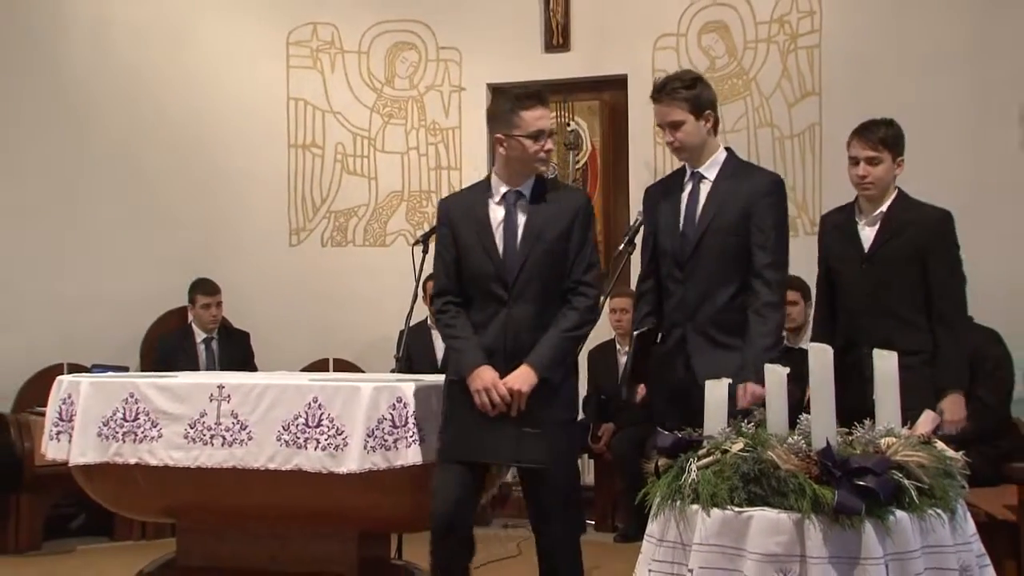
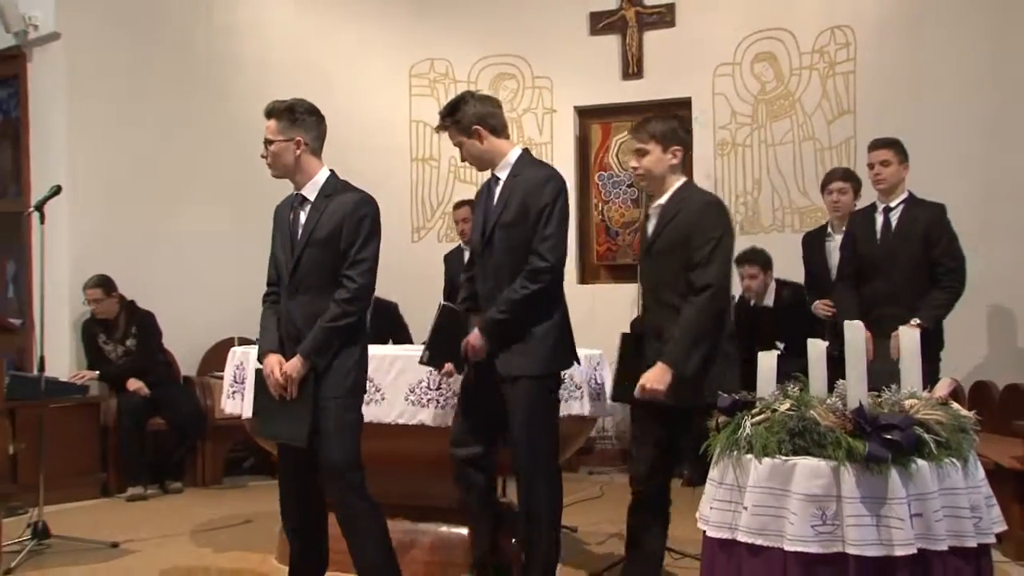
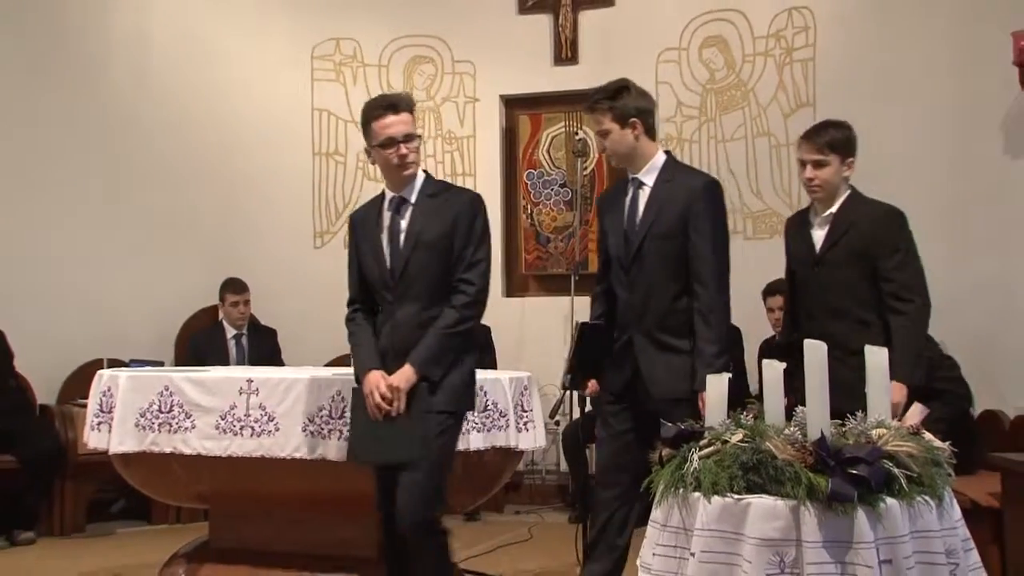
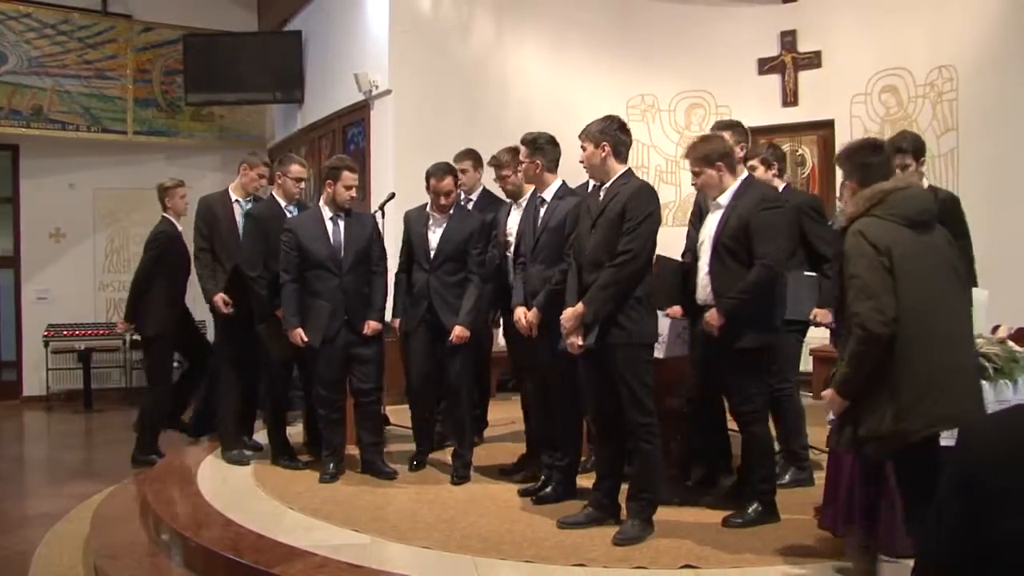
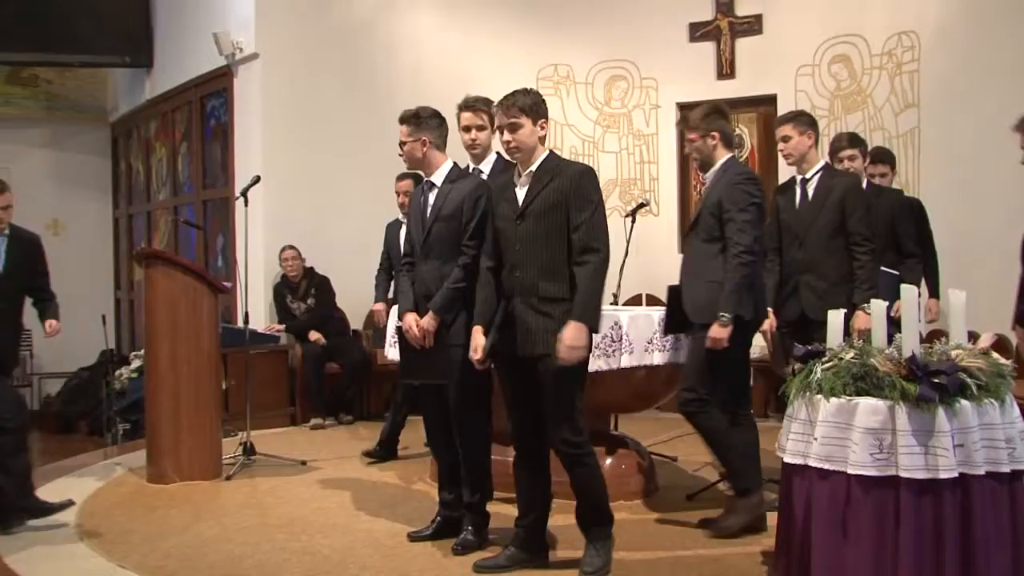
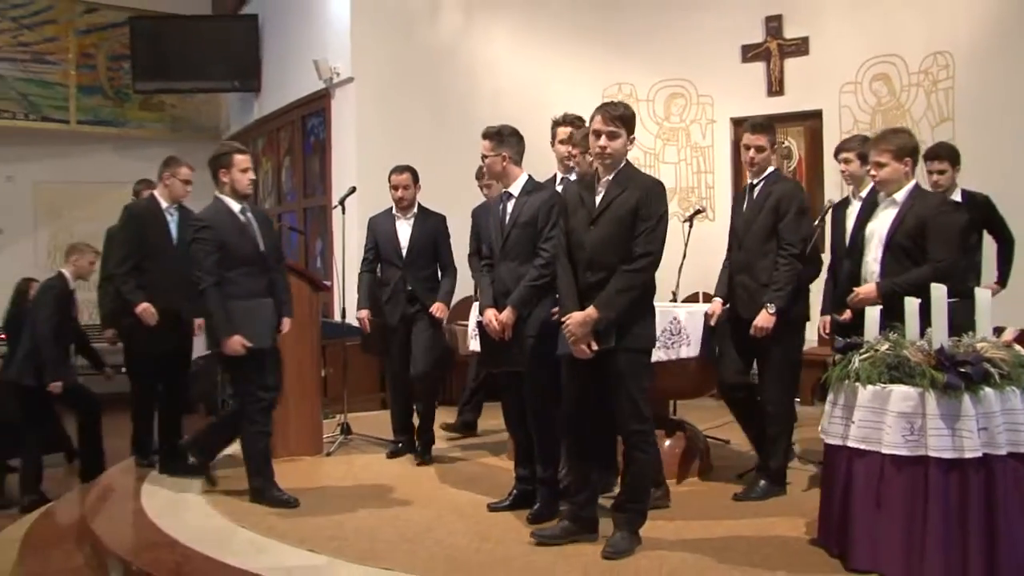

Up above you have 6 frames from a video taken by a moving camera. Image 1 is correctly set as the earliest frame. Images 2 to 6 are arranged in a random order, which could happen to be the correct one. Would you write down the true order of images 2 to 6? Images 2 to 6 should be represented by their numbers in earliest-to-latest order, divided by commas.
3, 2, 5, 6, 4
